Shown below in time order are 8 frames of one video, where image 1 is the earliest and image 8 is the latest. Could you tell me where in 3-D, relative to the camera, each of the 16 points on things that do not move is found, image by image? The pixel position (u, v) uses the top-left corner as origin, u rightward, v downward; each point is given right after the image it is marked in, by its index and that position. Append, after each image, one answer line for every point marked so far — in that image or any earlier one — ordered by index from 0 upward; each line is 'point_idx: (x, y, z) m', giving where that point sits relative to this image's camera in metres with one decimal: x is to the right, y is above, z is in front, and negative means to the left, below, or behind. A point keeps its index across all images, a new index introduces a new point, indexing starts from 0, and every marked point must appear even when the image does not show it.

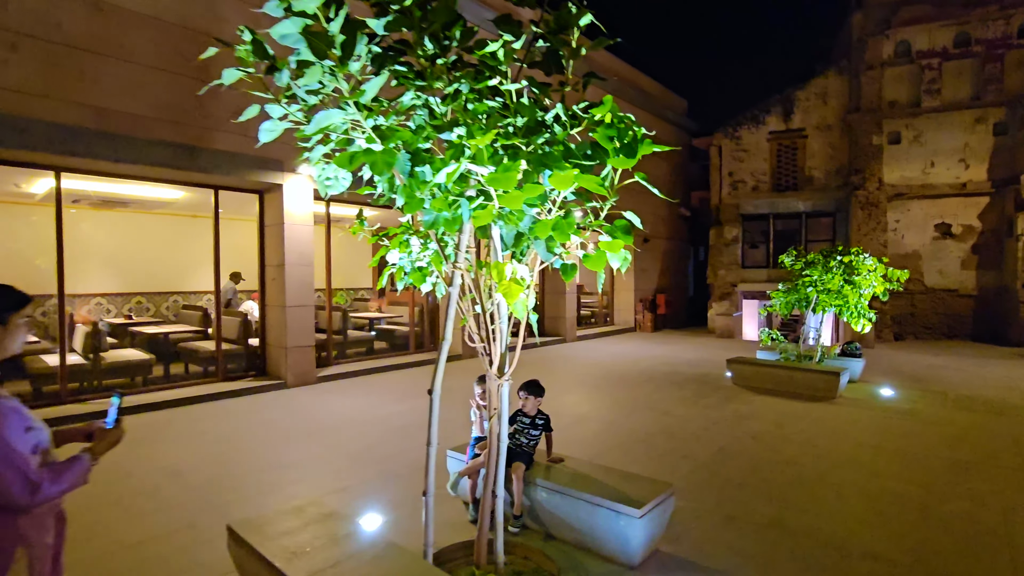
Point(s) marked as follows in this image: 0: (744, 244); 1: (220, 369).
0: (+6.5, +1.2, +14.4) m
1: (-4.0, -1.1, +7.0) m
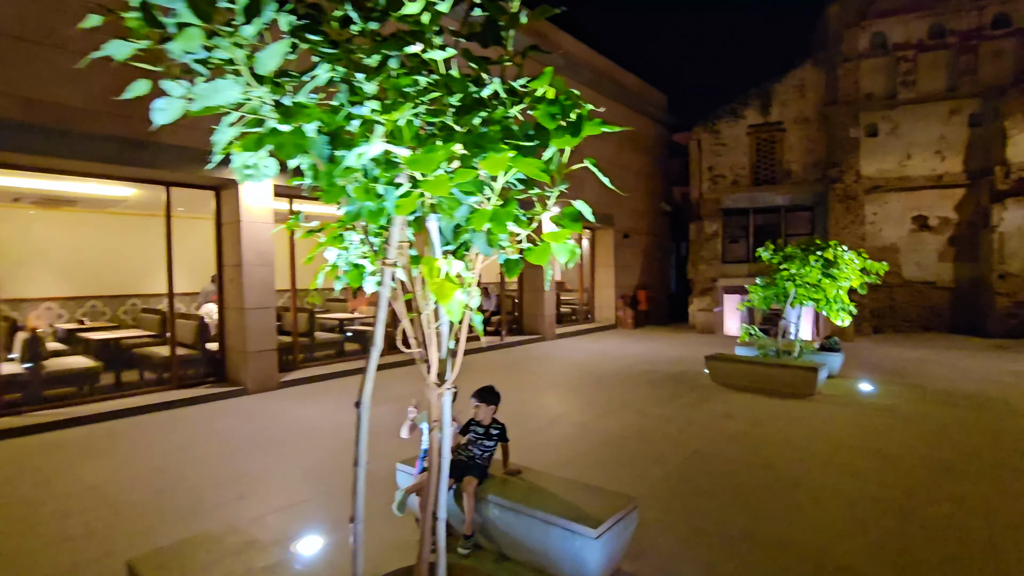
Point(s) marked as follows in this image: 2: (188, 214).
0: (+5.9, +1.4, +14.3) m
1: (-4.4, -1.1, +6.7) m
2: (-5.6, +1.3, +9.0) m
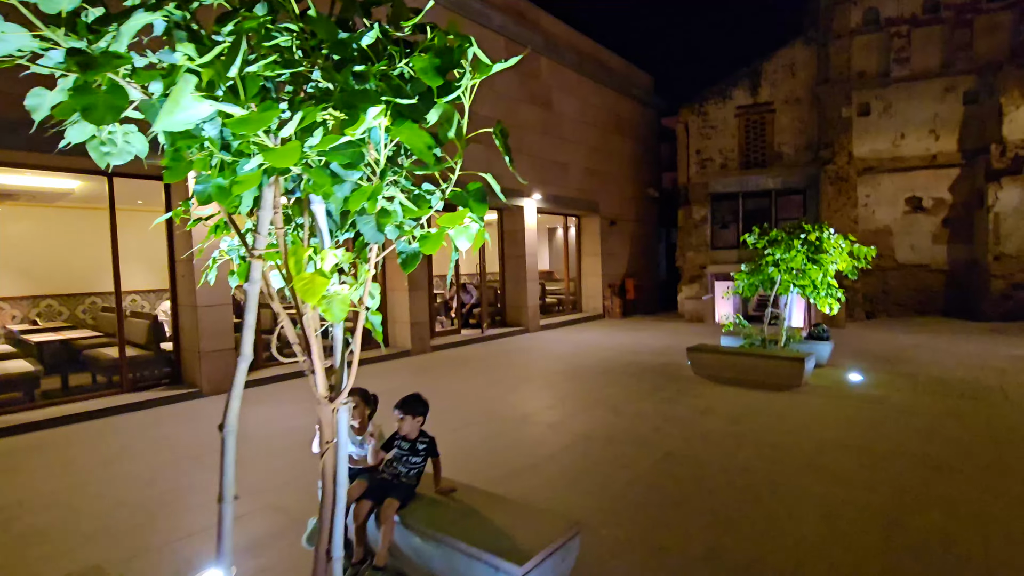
0: (+5.4, +1.7, +13.9) m
1: (-4.7, -1.1, +6.3) m
2: (-6.0, +1.3, +8.5) m
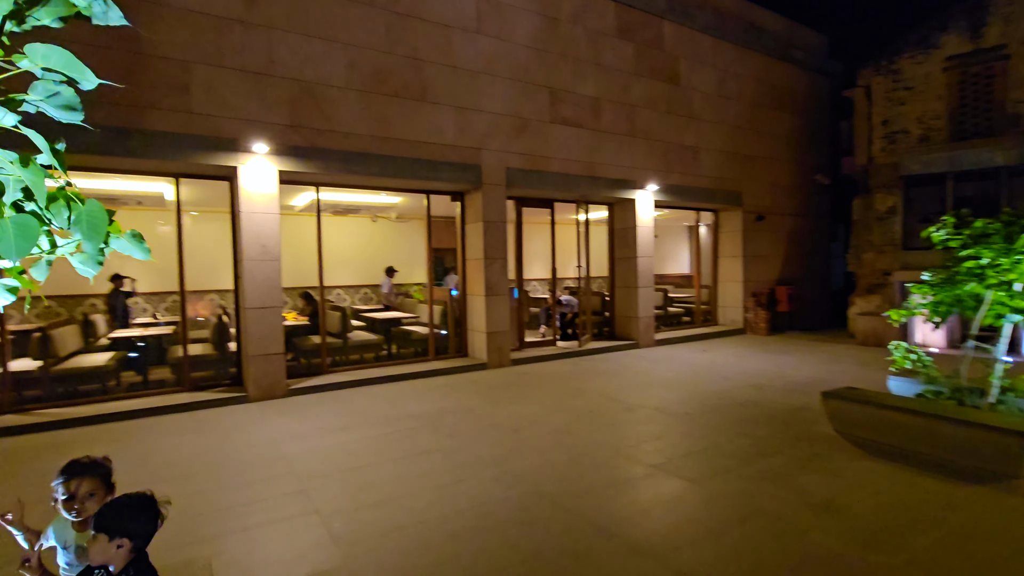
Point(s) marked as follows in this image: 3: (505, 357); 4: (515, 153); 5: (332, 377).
0: (+8.0, +1.5, +10.5) m
1: (-4.0, -1.1, +6.4) m
2: (-4.5, +1.4, +8.9) m
3: (-0.1, -1.1, +8.1) m
4: (+0.1, +2.1, +8.2) m
5: (-2.4, -1.2, +7.0) m
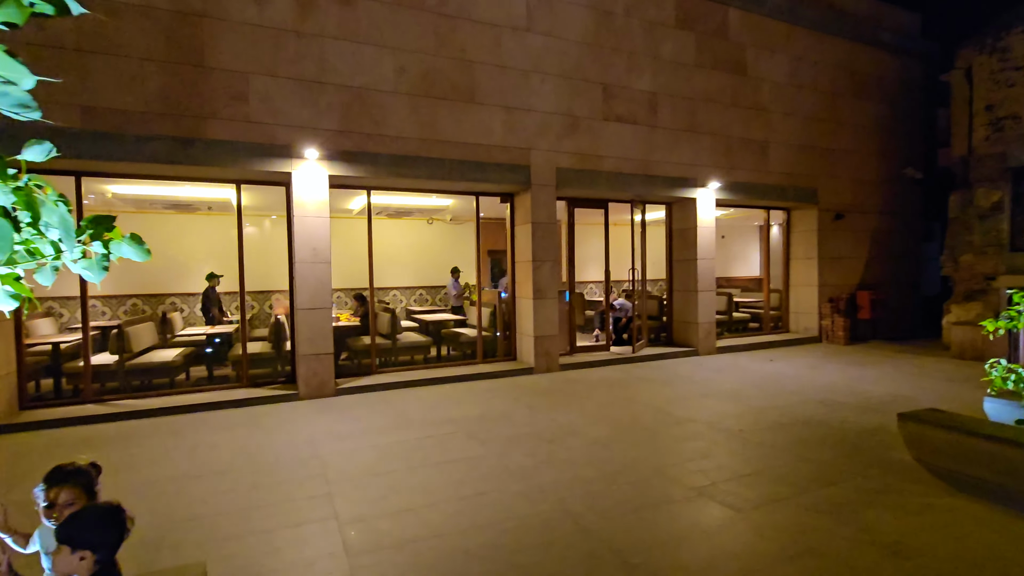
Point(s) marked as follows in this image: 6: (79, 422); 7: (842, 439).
0: (+9.0, +1.3, +9.3) m
1: (-3.5, -1.1, +6.7) m
2: (-3.6, +1.3, +9.2) m
3: (+0.6, -1.1, +7.9) m
4: (+0.8, +2.1, +8.0) m
5: (-1.8, -1.2, +7.1) m
6: (-4.6, -1.4, +5.5) m
7: (+3.0, -1.4, +4.6) m
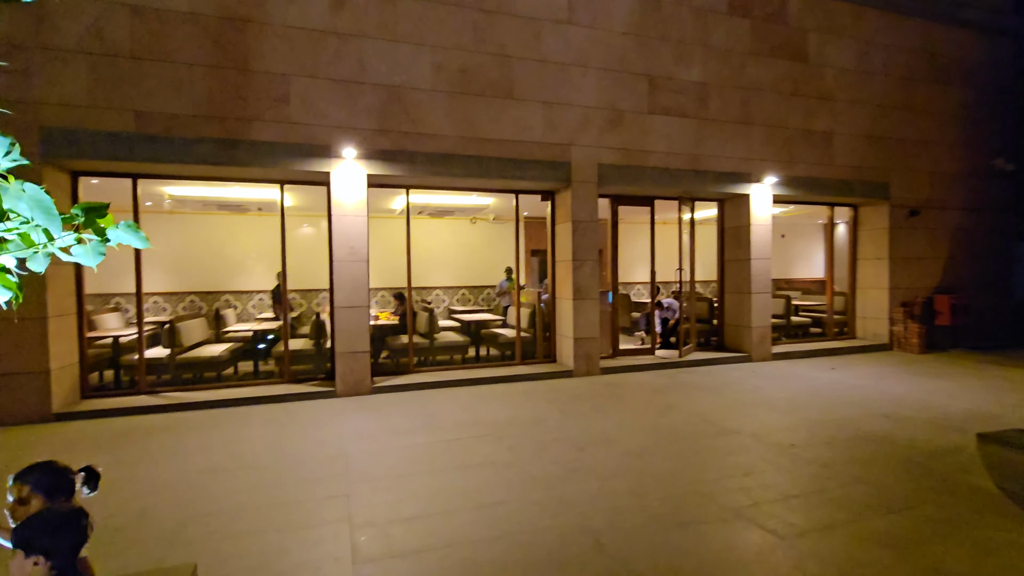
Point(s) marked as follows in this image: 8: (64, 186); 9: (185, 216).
0: (+9.7, +1.3, +8.2) m
1: (-3.0, -1.1, +6.8) m
2: (-2.9, +1.4, +9.4) m
3: (+1.2, -1.1, +7.6) m
4: (+1.4, +2.1, +7.7) m
5: (-1.3, -1.2, +7.1) m
6: (-4.2, -1.4, +5.7) m
7: (+3.2, -1.4, +4.1) m
8: (-5.1, +1.2, +5.9) m
9: (-6.1, +1.4, +9.7) m
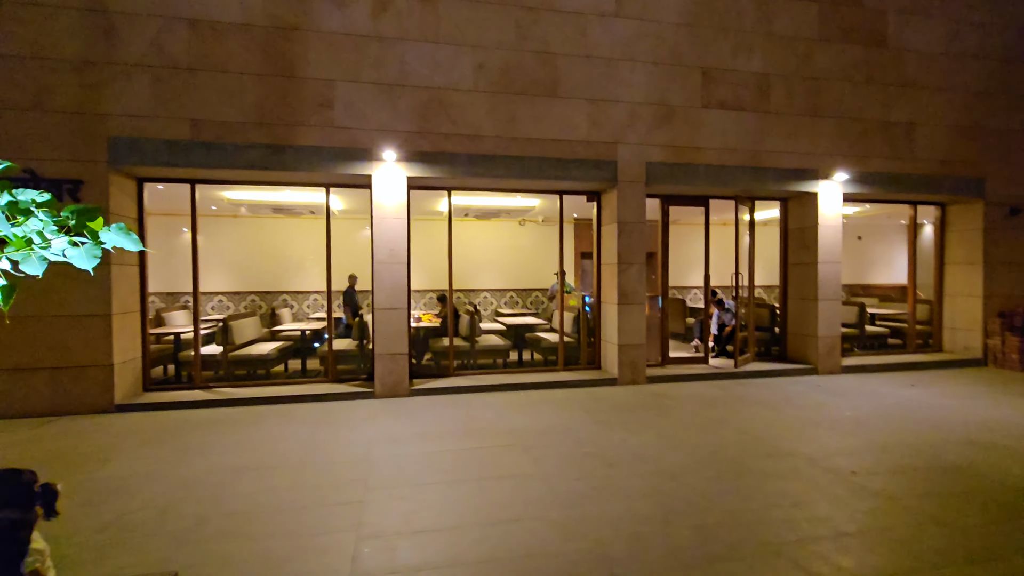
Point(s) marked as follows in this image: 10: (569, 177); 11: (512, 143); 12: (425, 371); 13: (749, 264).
0: (+10.3, +1.1, +6.8) m
1: (-2.5, -1.1, +7.0) m
2: (-2.0, +1.3, +9.5) m
3: (+1.8, -1.2, +7.3) m
4: (+2.1, +2.0, +7.3) m
5: (-0.8, -1.3, +7.0) m
6: (-3.8, -1.4, +6.0) m
7: (+3.4, -1.4, +3.6) m
8: (-4.6, +1.2, +6.2) m
9: (-5.2, +1.4, +10.1) m
10: (+0.8, +1.5, +7.0) m
11: (0.0, +1.9, +6.8) m
12: (-1.2, -1.2, +7.4) m
13: (+4.0, +0.4, +8.8) m
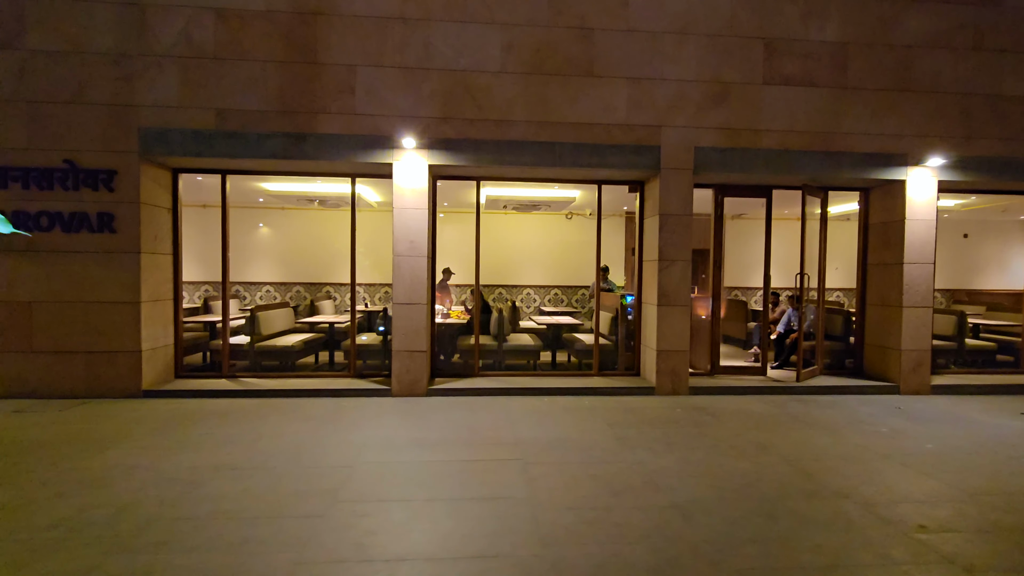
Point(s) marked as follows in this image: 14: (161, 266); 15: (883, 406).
0: (+10.6, +0.9, +4.9) m
1: (-2.1, -1.0, +6.8) m
2: (-1.3, +1.4, +9.2) m
3: (+2.1, -1.2, +6.5) m
4: (+2.5, +2.0, +6.5) m
5: (-0.4, -1.2, +6.6) m
6: (-3.6, -1.2, +6.0) m
7: (+3.2, -1.5, +2.7) m
8: (-4.3, +1.3, +6.4) m
9: (-4.4, +1.5, +10.3) m
10: (+1.1, +1.5, +6.4) m
11: (+0.4, +2.0, +6.3) m
12: (-0.8, -1.1, +7.1) m
13: (+4.6, +0.4, +7.7) m
14: (-4.3, +0.3, +6.3) m
15: (+4.5, -1.4, +6.2) m
